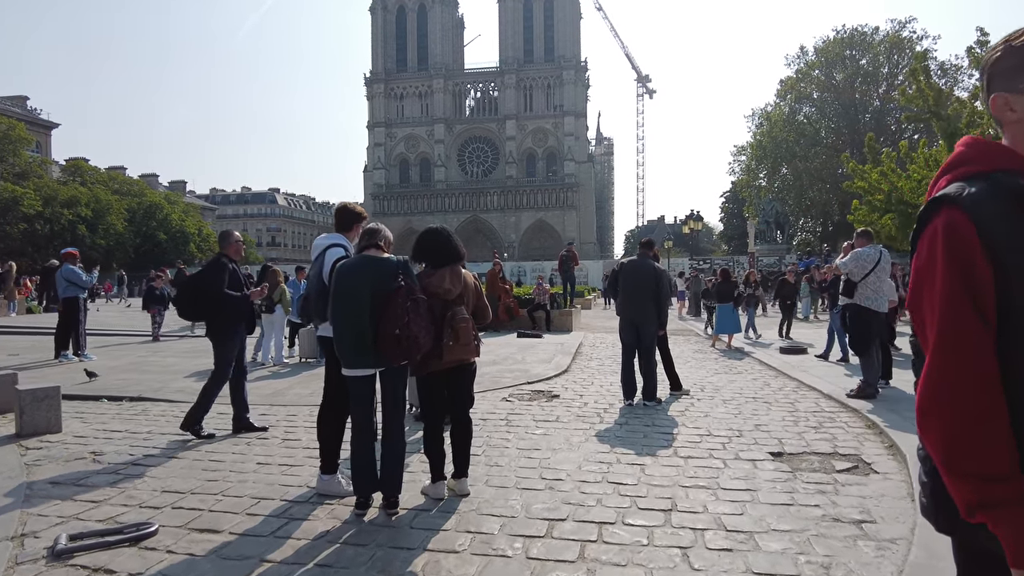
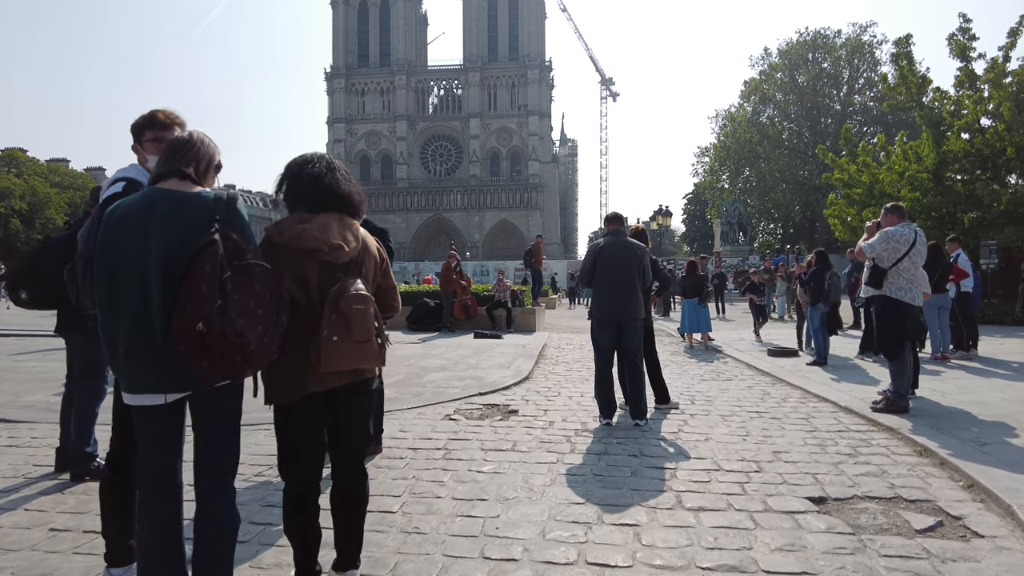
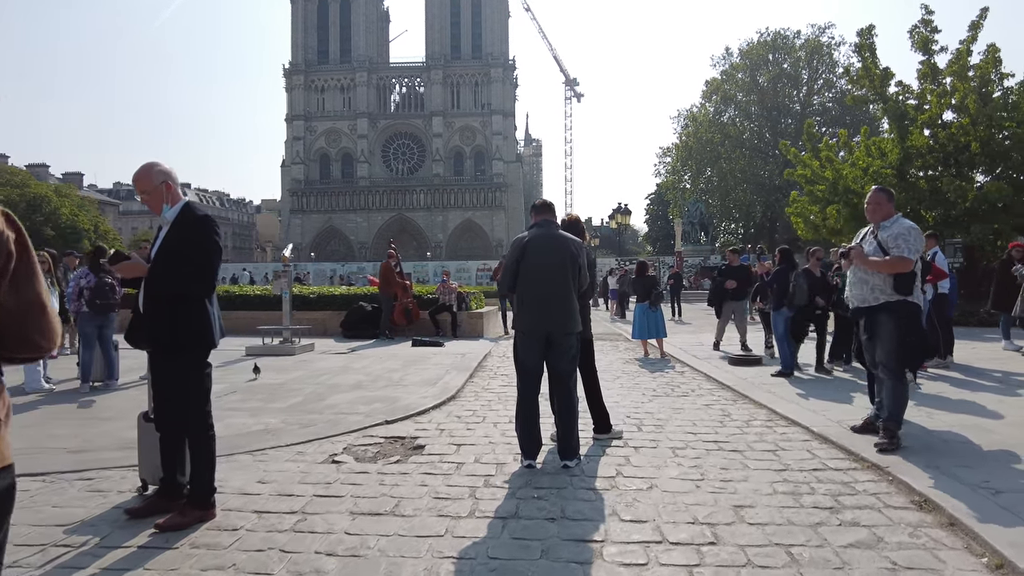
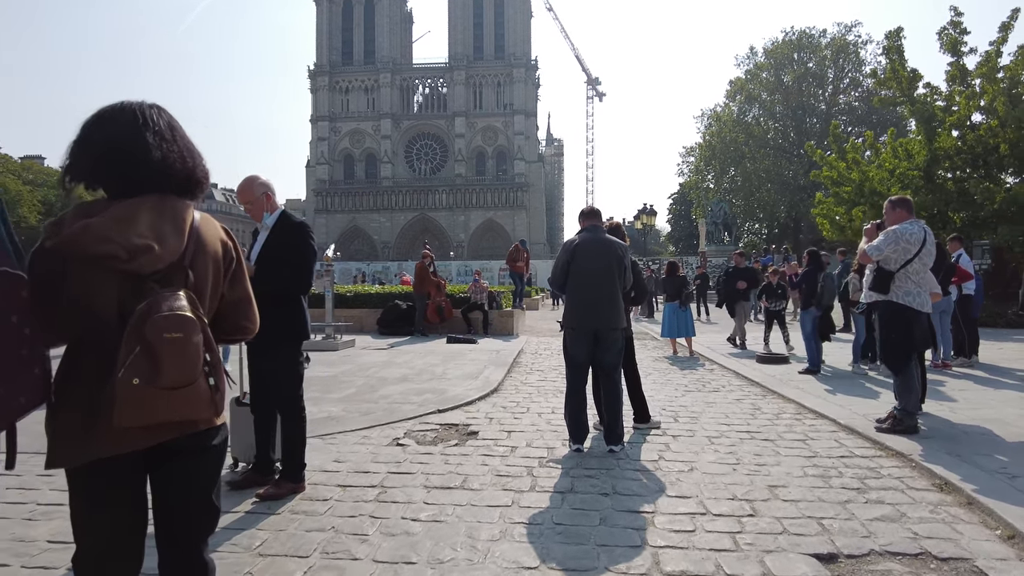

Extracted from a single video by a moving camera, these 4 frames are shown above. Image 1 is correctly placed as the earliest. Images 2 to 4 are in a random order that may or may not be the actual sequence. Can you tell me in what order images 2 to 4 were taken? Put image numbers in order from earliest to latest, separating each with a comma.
2, 4, 3
